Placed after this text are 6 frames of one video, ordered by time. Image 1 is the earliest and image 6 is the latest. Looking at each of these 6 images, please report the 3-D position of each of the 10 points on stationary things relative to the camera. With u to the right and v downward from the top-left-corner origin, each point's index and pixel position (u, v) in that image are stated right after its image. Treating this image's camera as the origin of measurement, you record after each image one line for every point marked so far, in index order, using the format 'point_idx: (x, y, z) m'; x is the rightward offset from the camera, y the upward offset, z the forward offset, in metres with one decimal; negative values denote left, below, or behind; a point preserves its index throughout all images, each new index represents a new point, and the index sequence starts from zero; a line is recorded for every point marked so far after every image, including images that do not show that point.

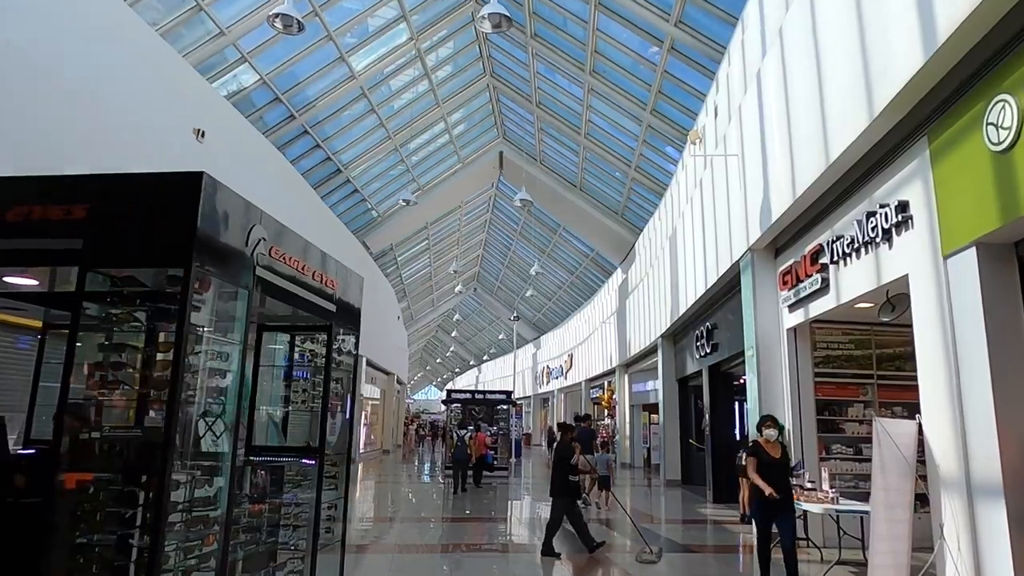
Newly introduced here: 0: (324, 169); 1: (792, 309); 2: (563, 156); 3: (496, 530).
0: (-4.5, +2.9, +15.8) m
1: (+2.7, -0.2, +6.3) m
2: (+1.4, +3.7, +18.3) m
3: (-0.2, -3.0, +8.1) m
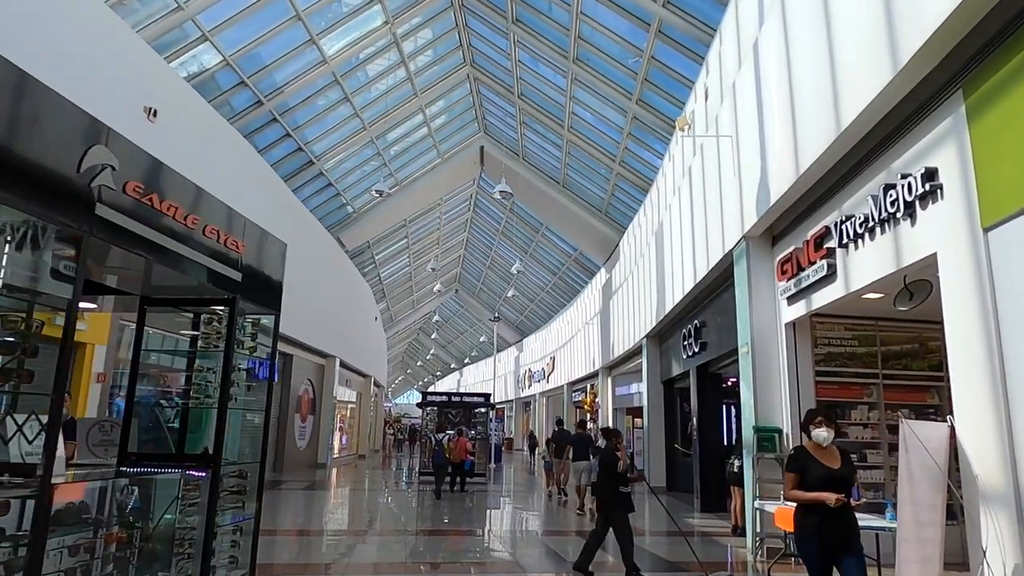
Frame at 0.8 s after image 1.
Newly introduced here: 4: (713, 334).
0: (-5.0, +2.9, +15.1) m
1: (+2.5, -0.1, +5.8) m
2: (+0.9, +3.7, +17.8) m
3: (-0.5, -2.9, +7.5) m
4: (+2.7, -0.6, +8.7) m
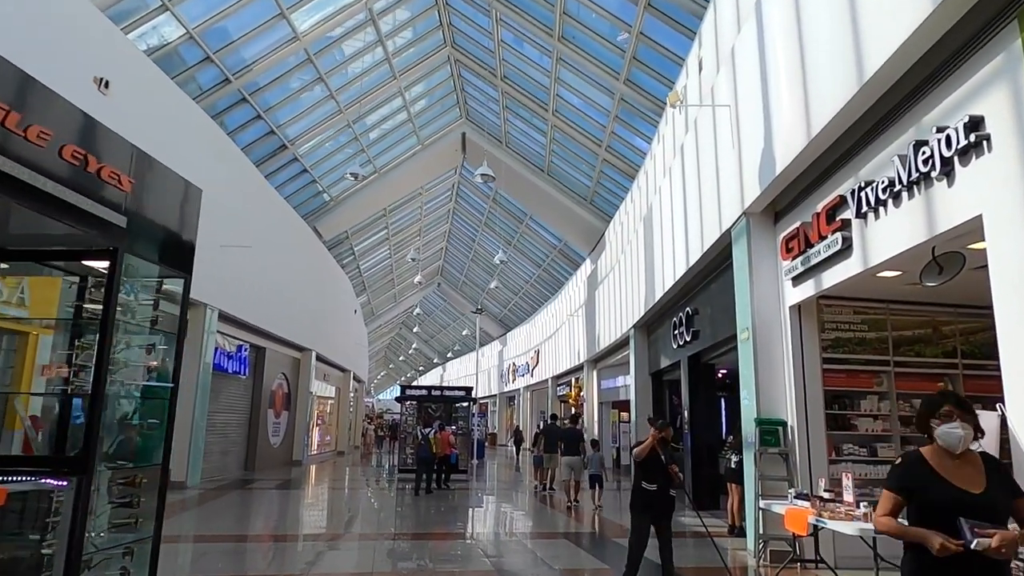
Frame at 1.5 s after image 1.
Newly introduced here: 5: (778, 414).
0: (-5.4, +3.2, +14.4) m
1: (+2.3, 0.0, +5.3) m
2: (+0.4, +3.9, +17.2) m
3: (-0.7, -2.8, +6.9) m
4: (+2.4, -0.4, +8.3) m
5: (+2.2, -1.0, +5.5) m
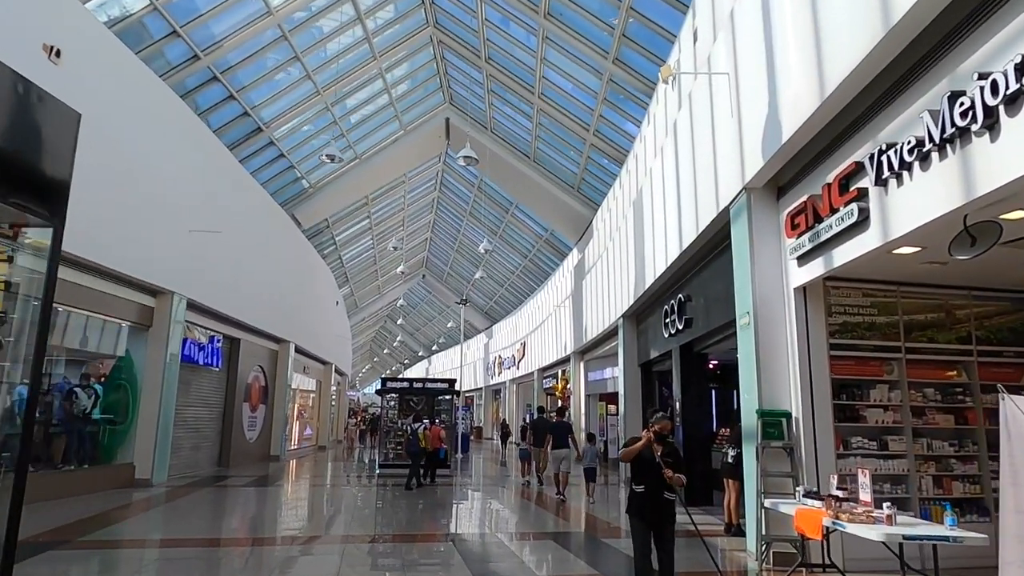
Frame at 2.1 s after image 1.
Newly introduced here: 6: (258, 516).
0: (-5.7, +3.4, +13.8) m
1: (+2.2, +0.2, +4.8) m
2: (+0.1, +4.2, +16.7) m
3: (-0.9, -2.6, +6.5) m
4: (+2.2, -0.3, +7.8) m
5: (+2.1, -0.9, +5.0) m
6: (-3.6, -3.3, +9.4) m
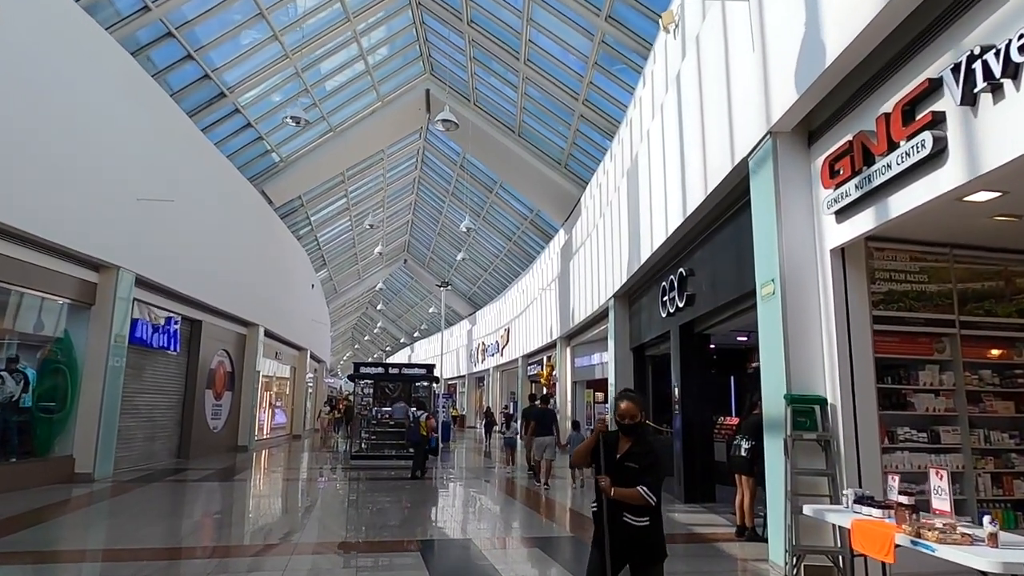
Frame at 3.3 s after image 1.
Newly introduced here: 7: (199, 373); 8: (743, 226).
0: (-6.0, +3.8, +12.7) m
1: (+2.0, +0.4, +4.0) m
2: (-0.3, +4.7, +15.7) m
3: (-1.0, -2.3, +5.6) m
4: (+2.1, 0.0, +7.0) m
5: (+1.9, -0.6, +4.2) m
6: (-3.9, -2.9, +8.5) m
7: (-6.2, -1.7, +13.1) m
8: (+2.0, +0.6, +5.7) m
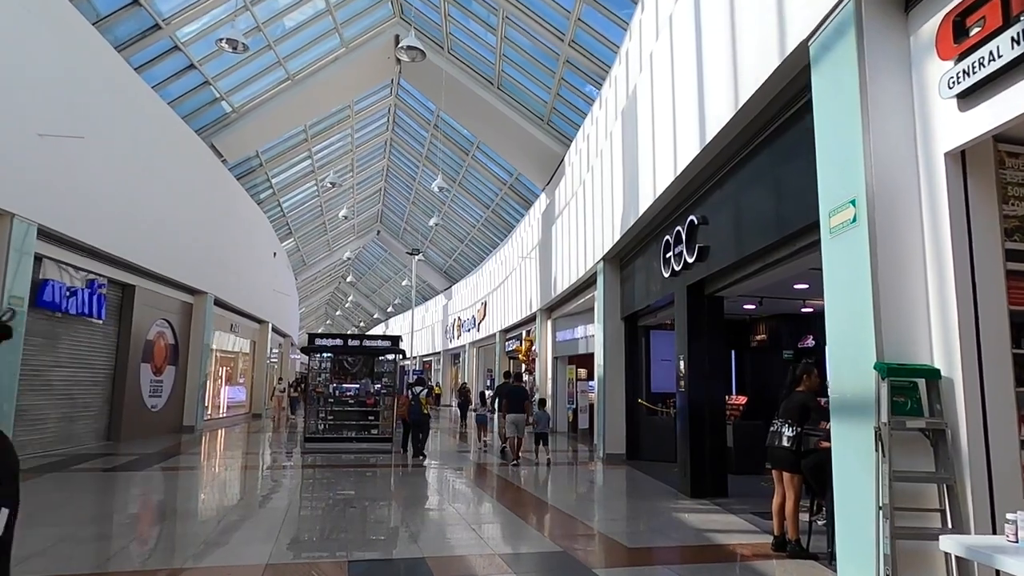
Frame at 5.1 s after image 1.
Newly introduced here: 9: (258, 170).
0: (-6.4, +4.5, +11.0) m
1: (+1.9, +0.8, +2.7) m
2: (-0.8, +5.4, +14.2) m
3: (-1.2, -1.9, +4.3) m
4: (+1.8, +0.5, +5.7) m
5: (+1.8, -0.3, +2.9) m
6: (-4.2, -2.4, +7.1) m
7: (-6.7, -1.0, +11.6) m
8: (+1.8, +1.0, +4.3) m
9: (-7.3, +3.4, +18.8) m
